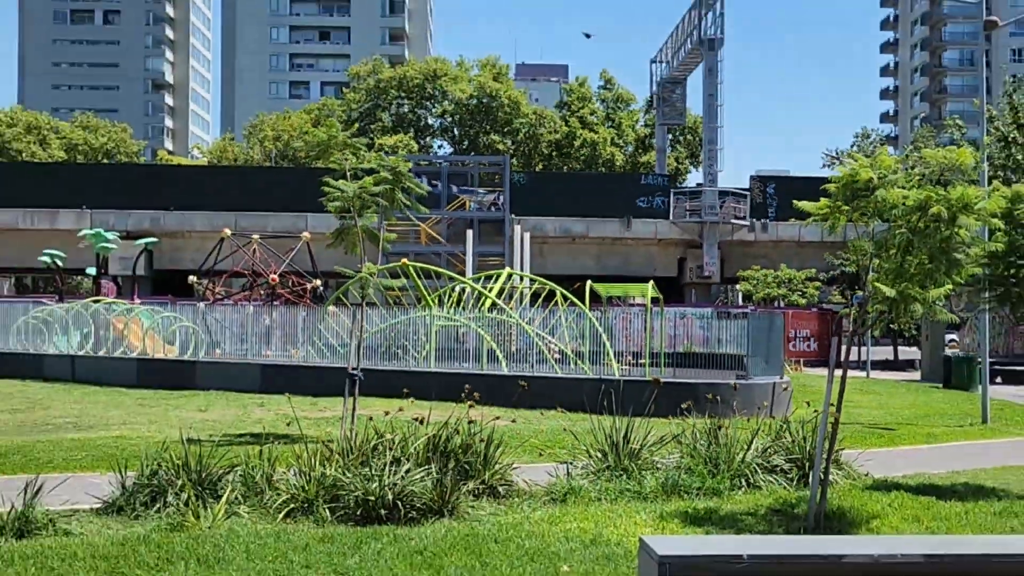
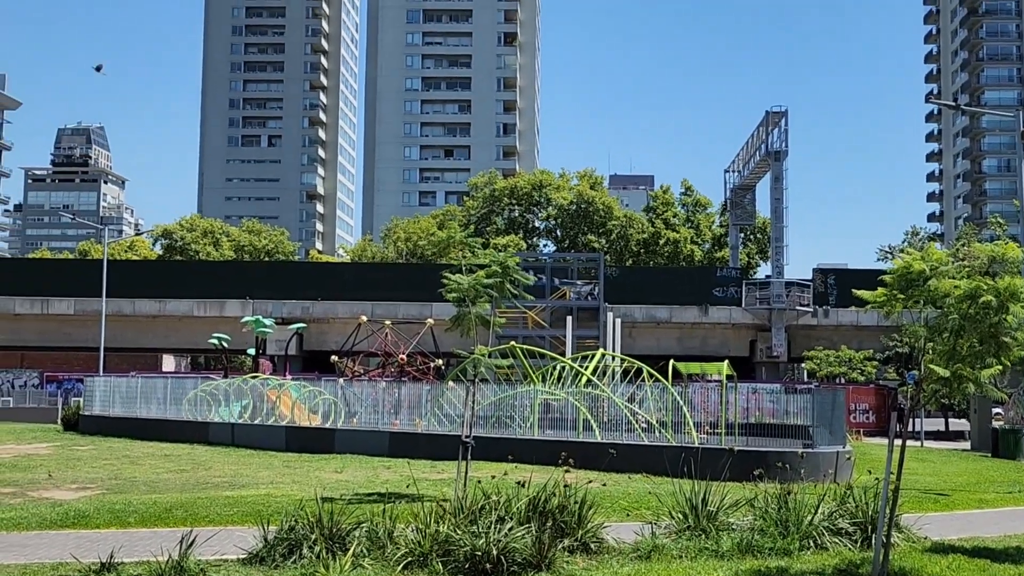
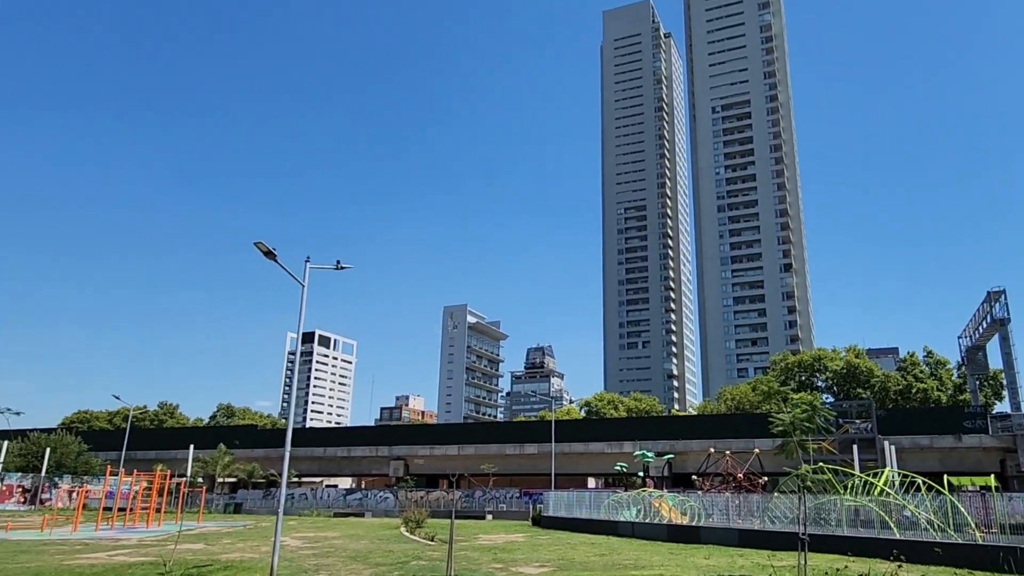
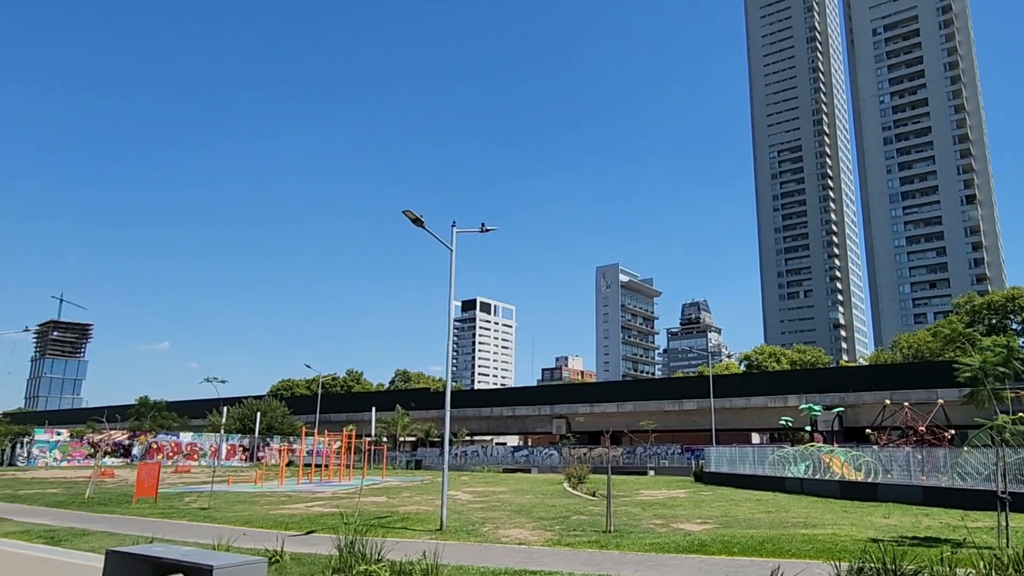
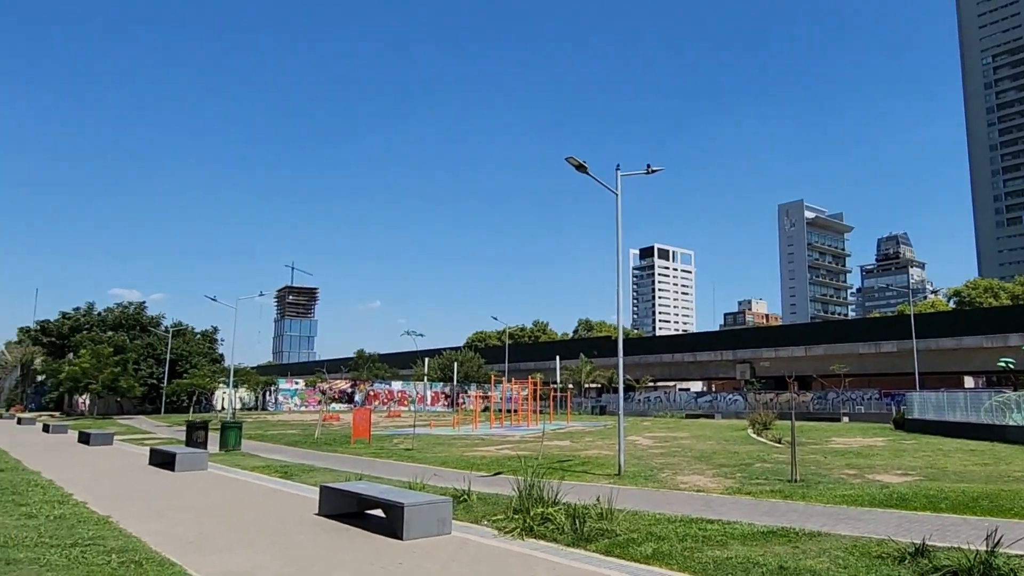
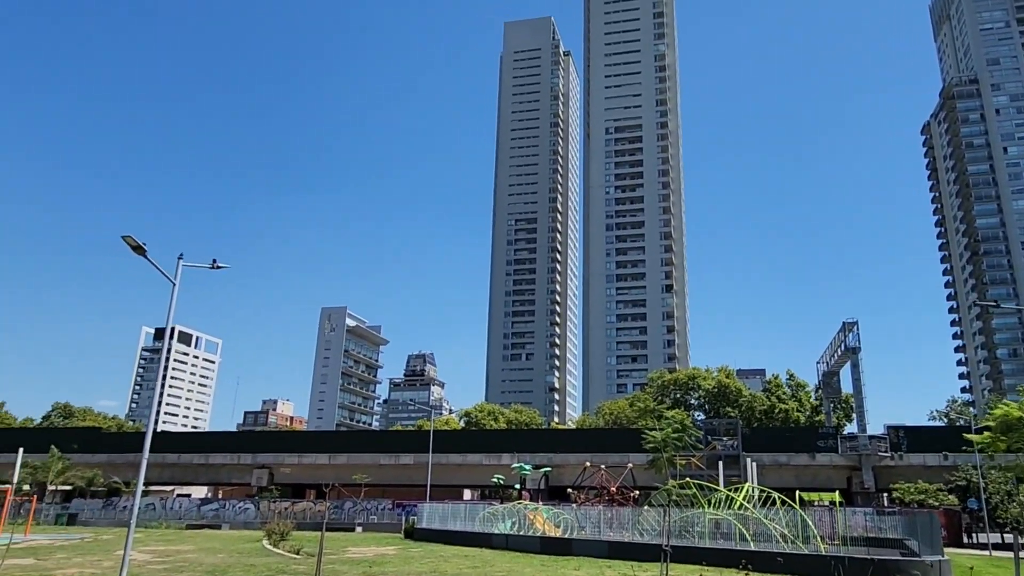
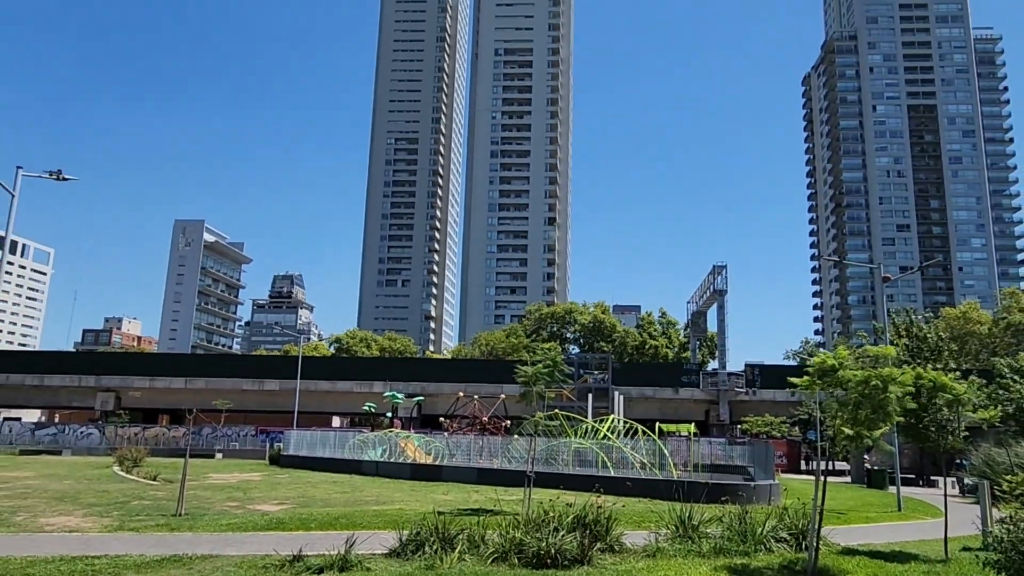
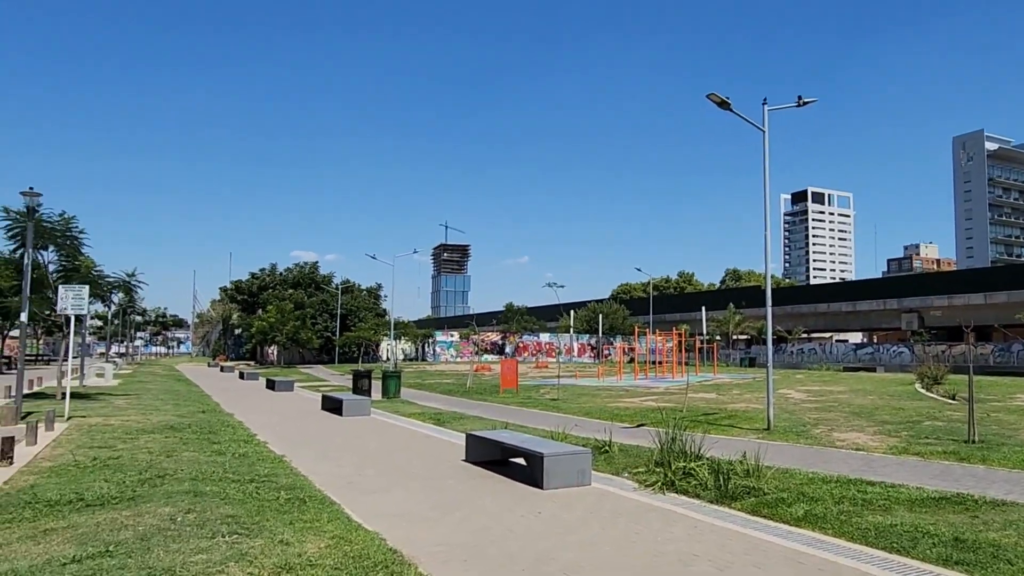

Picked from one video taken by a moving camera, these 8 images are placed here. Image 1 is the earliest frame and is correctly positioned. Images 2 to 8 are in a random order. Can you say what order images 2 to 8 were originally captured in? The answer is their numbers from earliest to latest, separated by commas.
2, 7, 6, 3, 4, 5, 8
